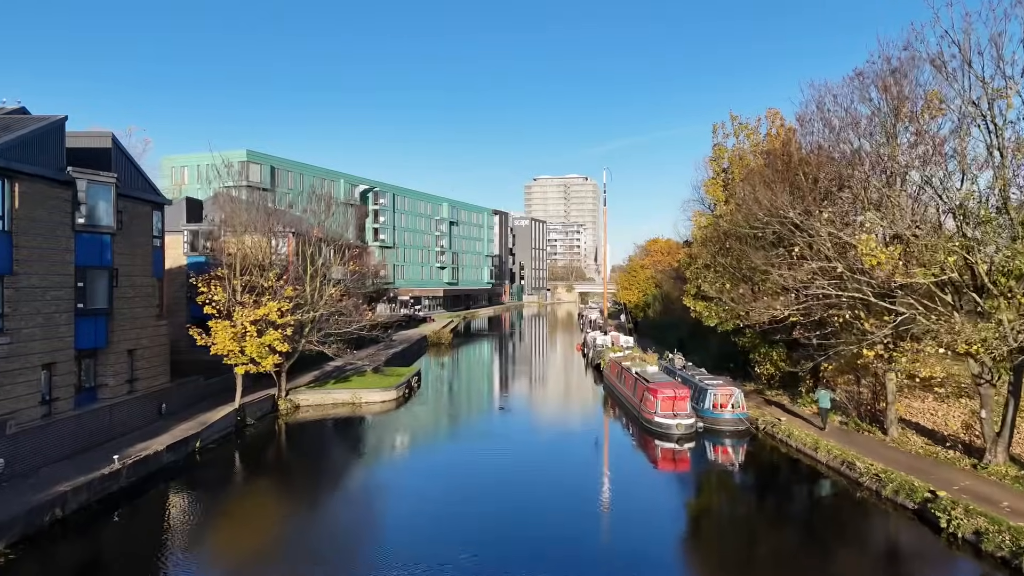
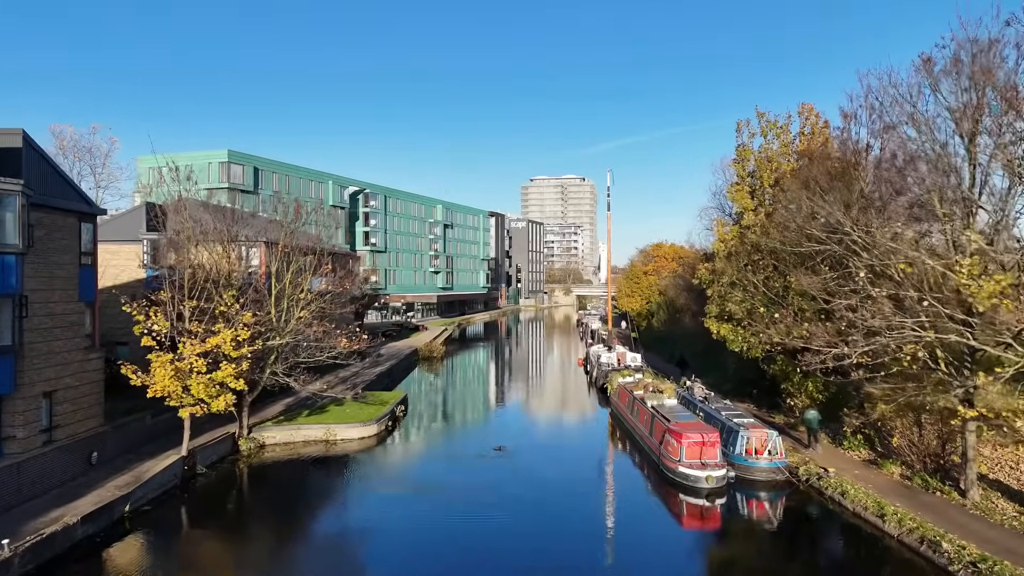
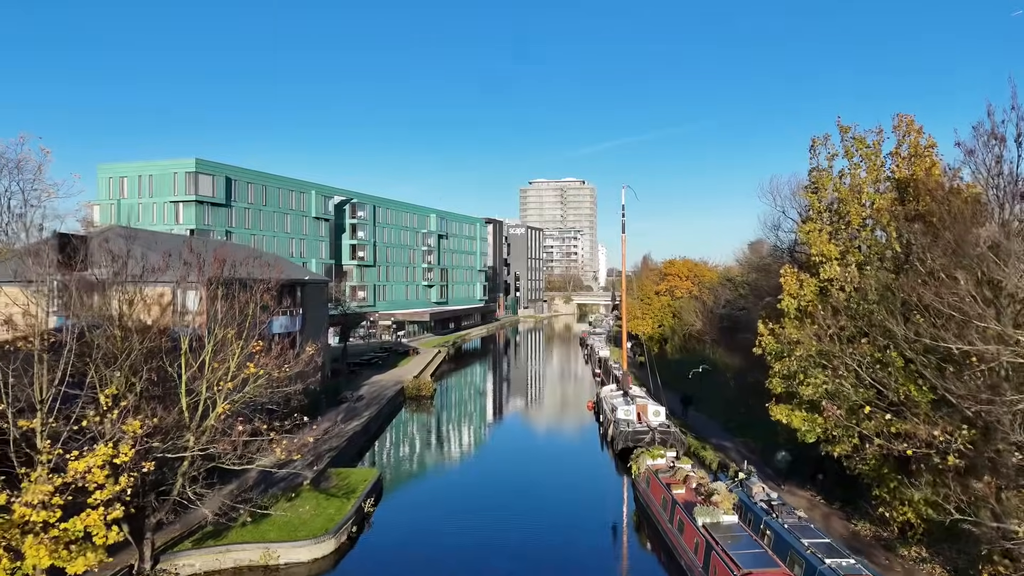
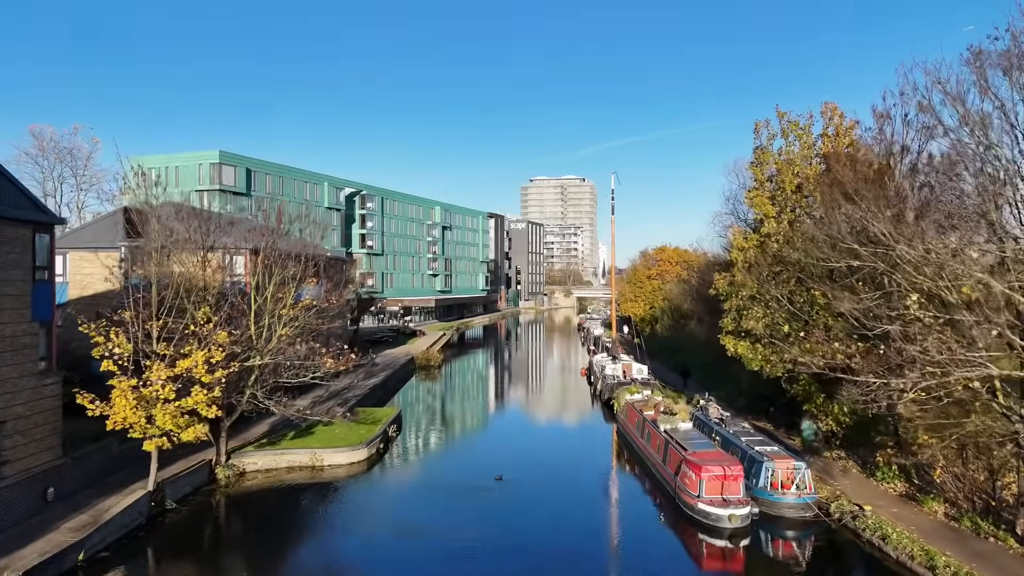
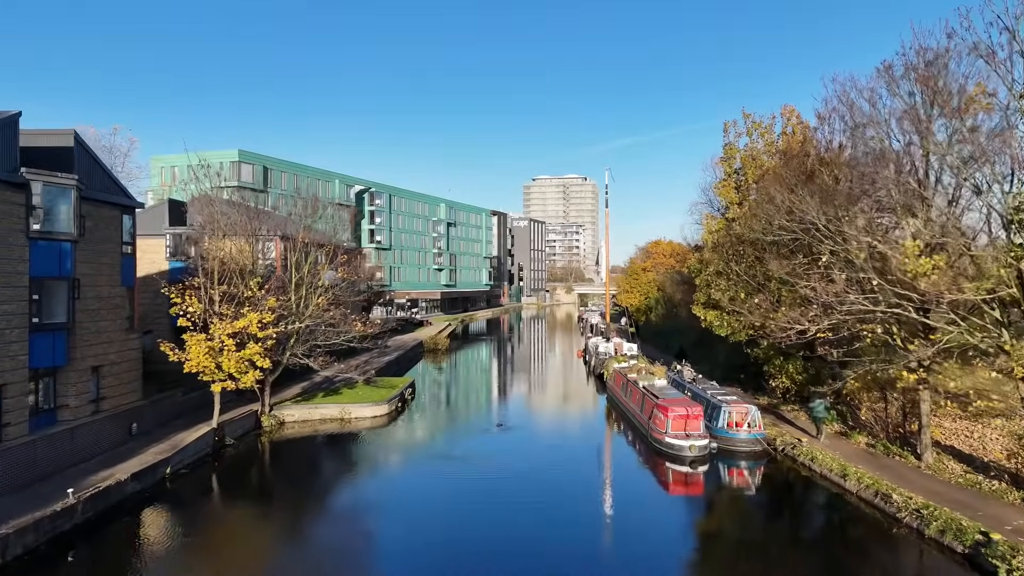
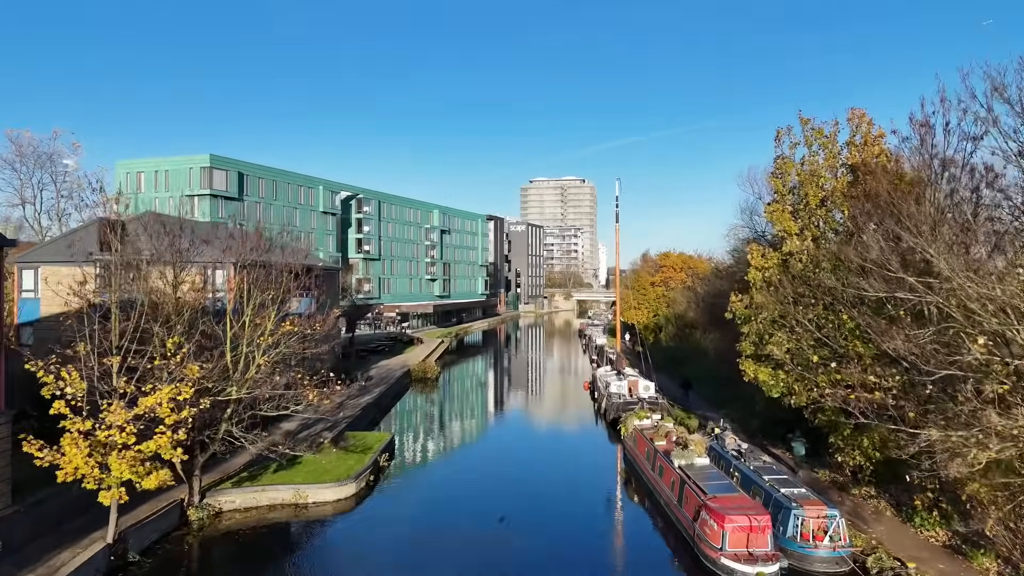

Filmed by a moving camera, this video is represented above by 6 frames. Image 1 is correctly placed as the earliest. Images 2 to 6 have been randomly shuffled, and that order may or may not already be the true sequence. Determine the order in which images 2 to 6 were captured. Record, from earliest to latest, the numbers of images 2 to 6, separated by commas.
5, 2, 4, 6, 3
